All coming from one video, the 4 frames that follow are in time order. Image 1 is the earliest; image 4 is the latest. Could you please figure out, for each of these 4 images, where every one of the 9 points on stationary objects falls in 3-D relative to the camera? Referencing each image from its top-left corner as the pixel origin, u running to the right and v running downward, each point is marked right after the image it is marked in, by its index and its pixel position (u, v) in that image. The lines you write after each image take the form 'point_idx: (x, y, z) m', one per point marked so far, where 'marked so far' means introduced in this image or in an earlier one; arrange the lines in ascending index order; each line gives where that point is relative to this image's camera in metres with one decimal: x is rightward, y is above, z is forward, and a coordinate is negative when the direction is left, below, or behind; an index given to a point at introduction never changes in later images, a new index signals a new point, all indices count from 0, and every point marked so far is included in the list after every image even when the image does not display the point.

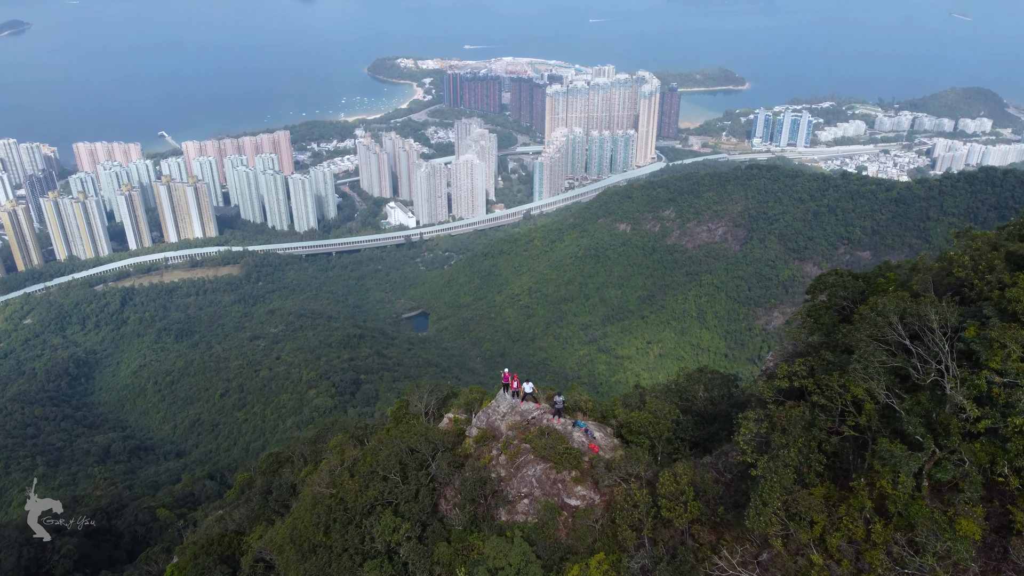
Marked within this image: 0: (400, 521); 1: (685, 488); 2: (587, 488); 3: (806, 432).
0: (-1.8, -3.7, +9.6) m
1: (+2.3, -2.6, +7.9) m
2: (+1.2, -3.2, +9.5) m
3: (+3.3, -1.6, +6.7) m
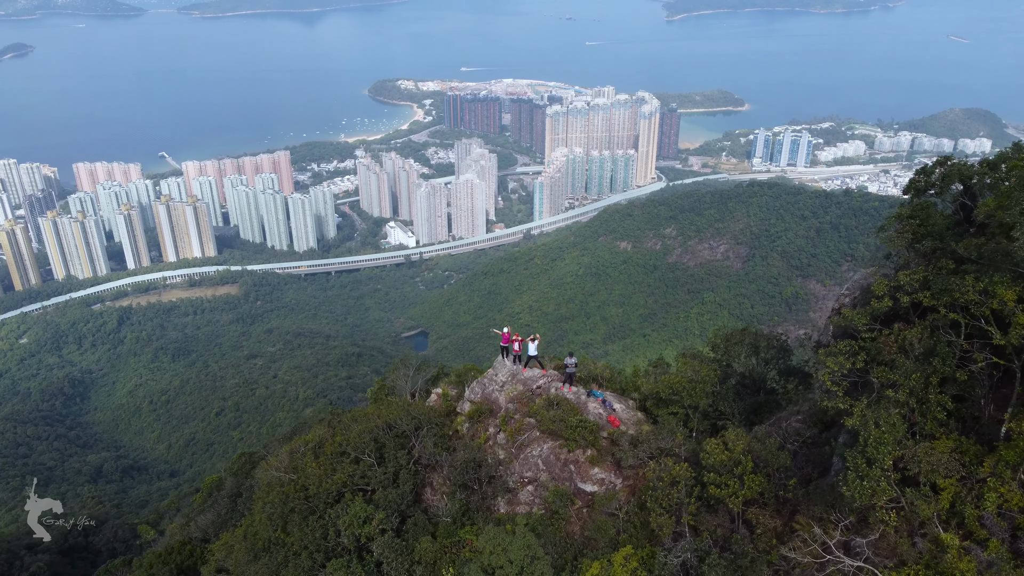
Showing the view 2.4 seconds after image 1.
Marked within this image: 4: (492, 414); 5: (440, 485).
0: (-1.7, -2.8, +7.7) m
1: (+2.3, -1.7, +6.1) m
2: (+1.2, -2.3, +7.6) m
3: (+3.3, -0.6, +4.9) m
4: (-0.3, -1.8, +8.7) m
5: (-1.0, -2.7, +8.2) m
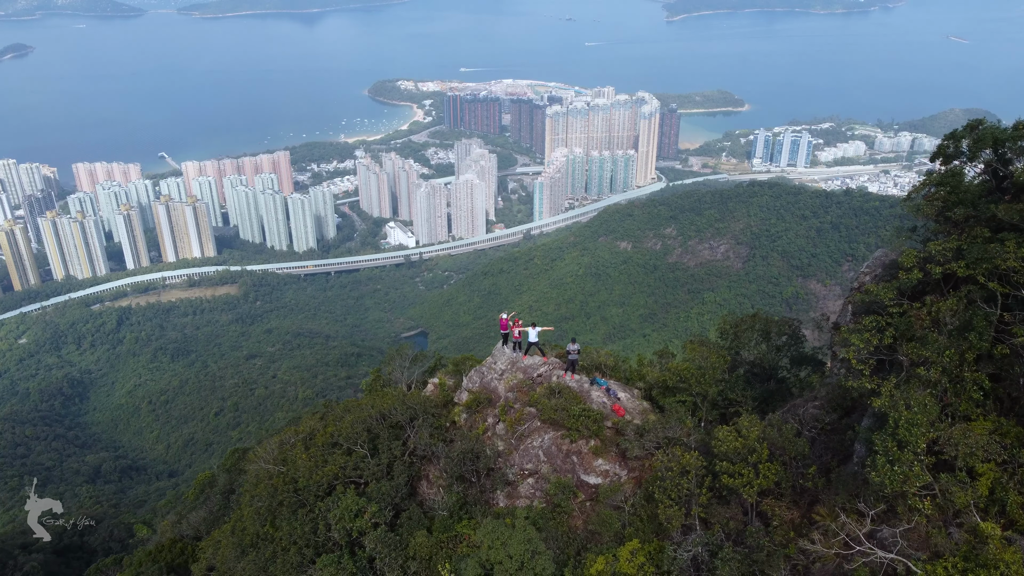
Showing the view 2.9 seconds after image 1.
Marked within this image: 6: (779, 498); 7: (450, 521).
0: (-1.8, -2.6, +7.3) m
1: (+2.3, -1.5, +5.7) m
2: (+1.2, -2.1, +7.3) m
3: (+3.3, -0.4, +4.5) m
4: (-0.3, -1.6, +8.3) m
5: (-1.0, -2.5, +7.8) m
6: (+2.5, -1.9, +5.6) m
7: (-0.7, -2.8, +7.2) m
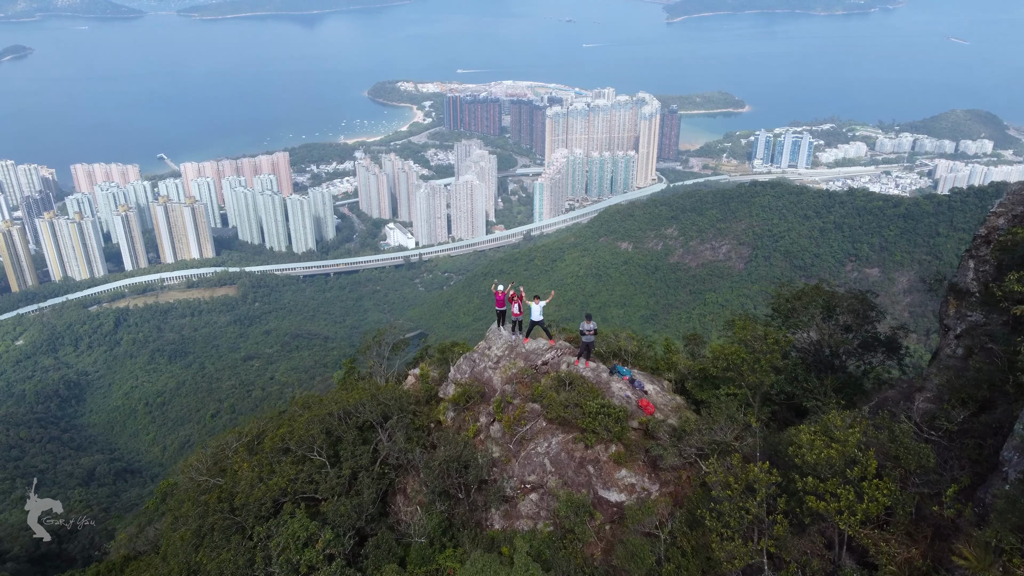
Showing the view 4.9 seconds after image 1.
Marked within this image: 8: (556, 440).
0: (-1.8, -2.2, +5.6) m
1: (+2.3, -1.1, +4.0) m
2: (+1.2, -1.7, +5.6) m
3: (+3.3, 0.0, +2.8) m
4: (-0.3, -1.2, +6.7) m
5: (-1.0, -2.1, +6.1) m
6: (+2.4, -1.5, +3.9) m
7: (-0.8, -2.4, +5.5) m
8: (+0.4, -1.5, +5.9) m
